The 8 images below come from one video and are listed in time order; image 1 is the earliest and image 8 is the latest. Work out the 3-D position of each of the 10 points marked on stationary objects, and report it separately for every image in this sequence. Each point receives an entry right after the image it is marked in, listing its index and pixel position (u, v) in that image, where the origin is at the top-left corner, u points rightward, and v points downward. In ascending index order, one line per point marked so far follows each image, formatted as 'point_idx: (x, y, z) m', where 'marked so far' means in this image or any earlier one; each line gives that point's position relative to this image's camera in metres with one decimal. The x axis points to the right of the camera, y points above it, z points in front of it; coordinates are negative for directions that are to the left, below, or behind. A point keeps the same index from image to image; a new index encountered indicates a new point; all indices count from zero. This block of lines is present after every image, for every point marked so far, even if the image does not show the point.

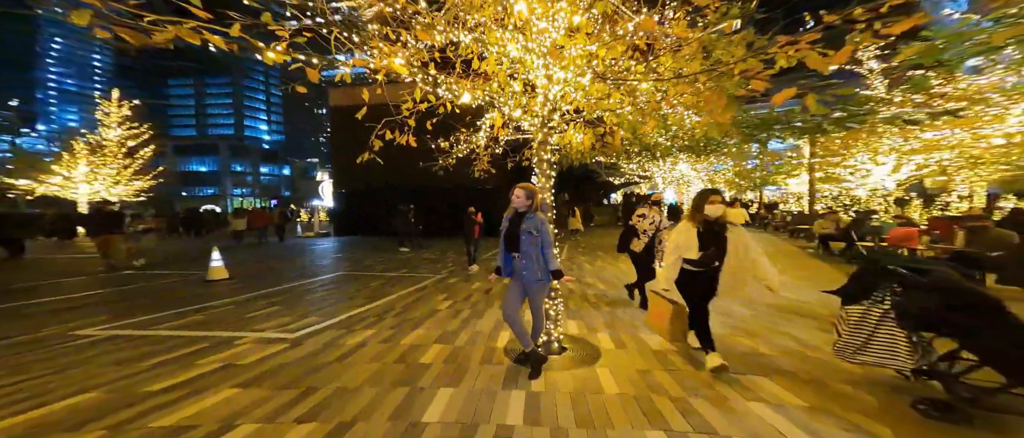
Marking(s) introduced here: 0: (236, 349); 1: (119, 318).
0: (-2.1, -1.0, +2.5) m
1: (-4.0, -1.0, +3.3) m
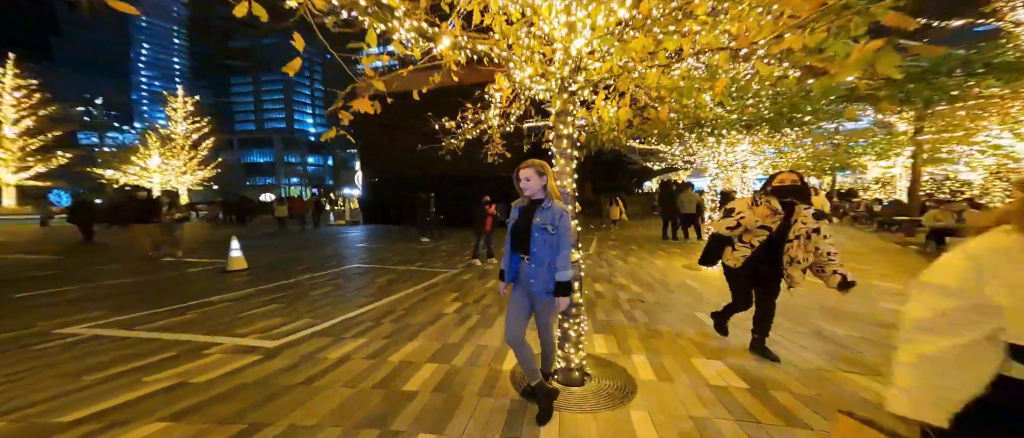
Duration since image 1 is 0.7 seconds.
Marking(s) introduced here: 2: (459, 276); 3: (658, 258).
0: (-2.1, -1.0, +2.2) m
1: (-3.9, -0.9, +3.1) m
2: (-0.8, -1.0, +4.9) m
3: (+3.5, -1.1, +7.9) m
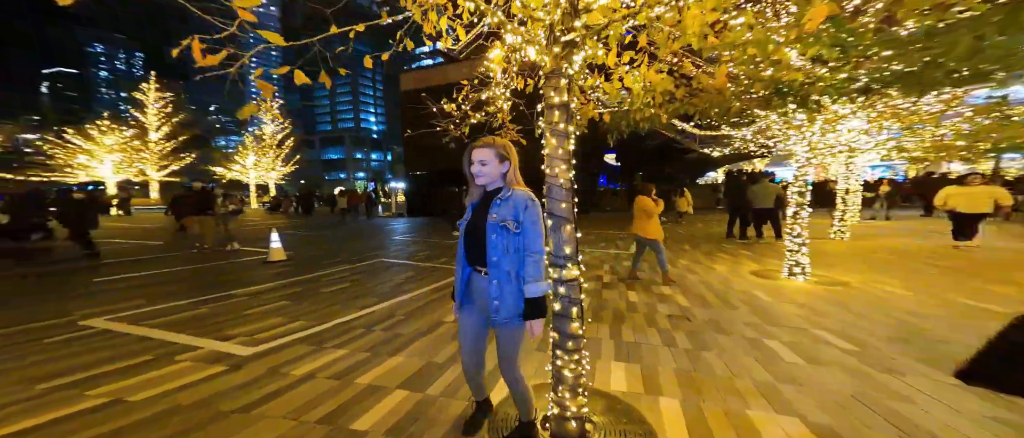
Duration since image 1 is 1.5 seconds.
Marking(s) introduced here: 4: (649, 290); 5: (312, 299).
0: (-2.2, -0.9, +2.1) m
1: (-3.8, -0.9, +3.3) m
2: (-0.5, -0.9, +4.6) m
3: (+4.3, -1.0, +6.8) m
4: (+2.0, -1.1, +4.7) m
5: (-2.3, -0.9, +3.7) m
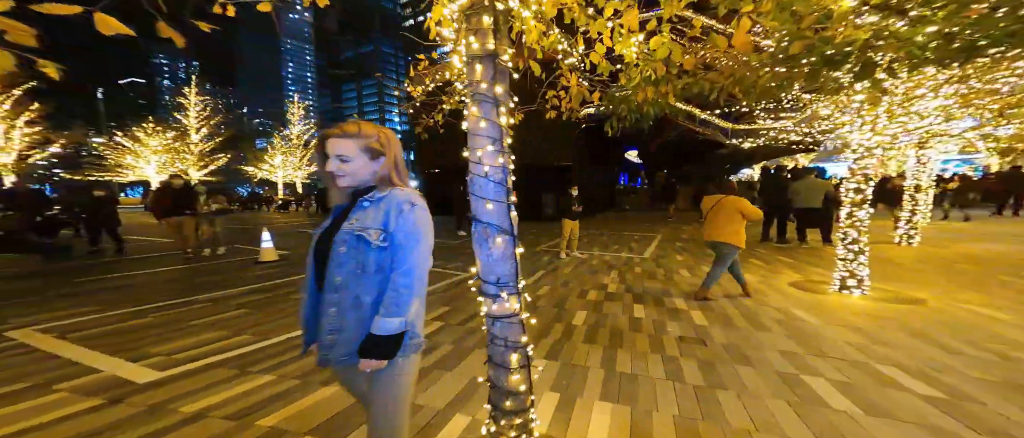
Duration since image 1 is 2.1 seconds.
0: (-2.5, -0.9, +1.7) m
1: (-4.0, -0.9, +3.1) m
2: (-0.6, -0.9, +4.1) m
3: (+4.3, -1.0, +6.0) m
4: (+1.9, -1.1, +4.0) m
5: (-2.5, -0.9, +3.4) m
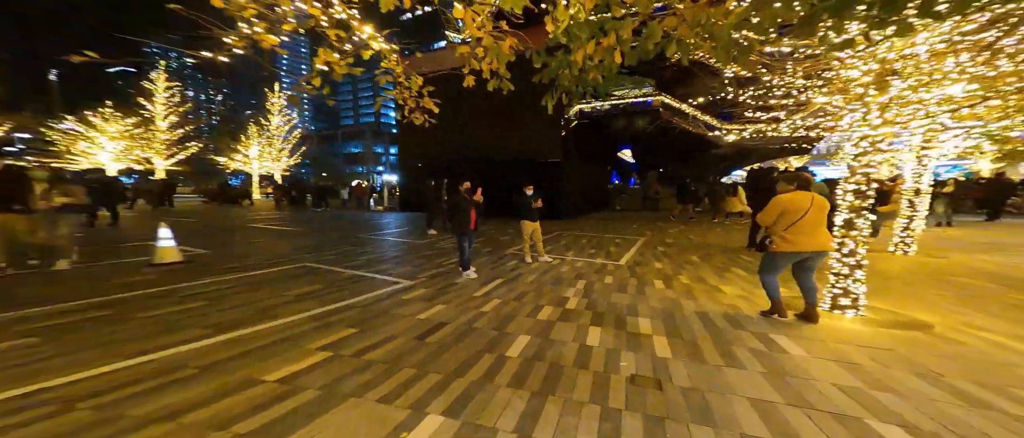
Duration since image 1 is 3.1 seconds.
0: (-3.1, -0.9, +1.0) m
1: (-4.7, -0.8, +2.3) m
2: (-1.3, -1.0, +3.4) m
3: (+3.6, -1.1, +5.4) m
4: (+1.2, -1.1, +3.4) m
5: (-3.2, -0.9, +2.6) m
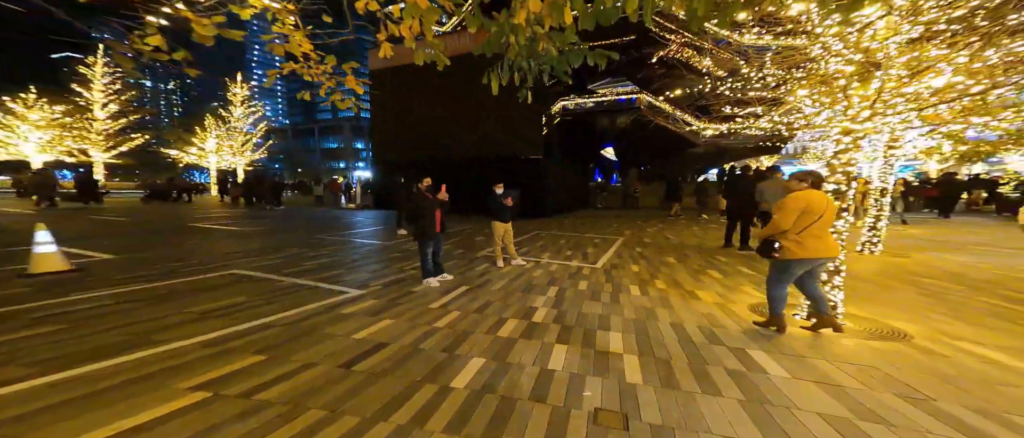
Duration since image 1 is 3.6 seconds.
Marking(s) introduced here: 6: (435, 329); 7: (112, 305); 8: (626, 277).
0: (-3.4, -1.0, +0.5) m
1: (-5.0, -0.9, +1.7) m
2: (-1.7, -1.0, +3.0) m
3: (+3.0, -1.1, +5.2) m
4: (+0.8, -1.2, +3.0) m
5: (-3.6, -1.0, +2.1) m
6: (-0.8, -1.1, +3.2) m
7: (-4.0, -0.9, +3.1) m
8: (+2.0, -1.0, +5.6) m
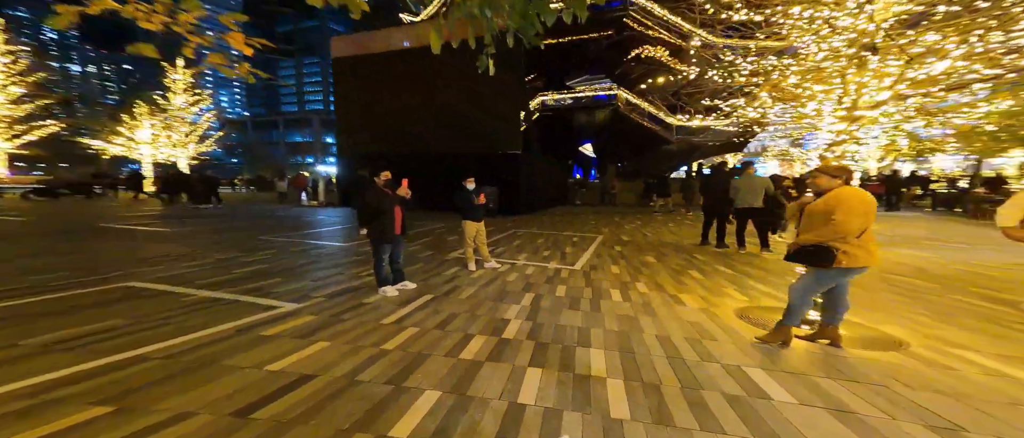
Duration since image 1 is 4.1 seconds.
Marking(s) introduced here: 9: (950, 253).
0: (-3.5, -1.1, -0.2) m
1: (-5.2, -0.9, +0.9) m
2: (-2.0, -1.0, +2.4) m
3: (+2.6, -1.1, +4.9) m
4: (+0.5, -1.2, +2.6) m
5: (-3.8, -1.0, +1.4) m
6: (-1.1, -1.1, +2.6) m
7: (-4.2, -0.9, +2.4) m
8: (+1.6, -1.0, +5.2) m
9: (+10.5, -0.8, +7.6) m
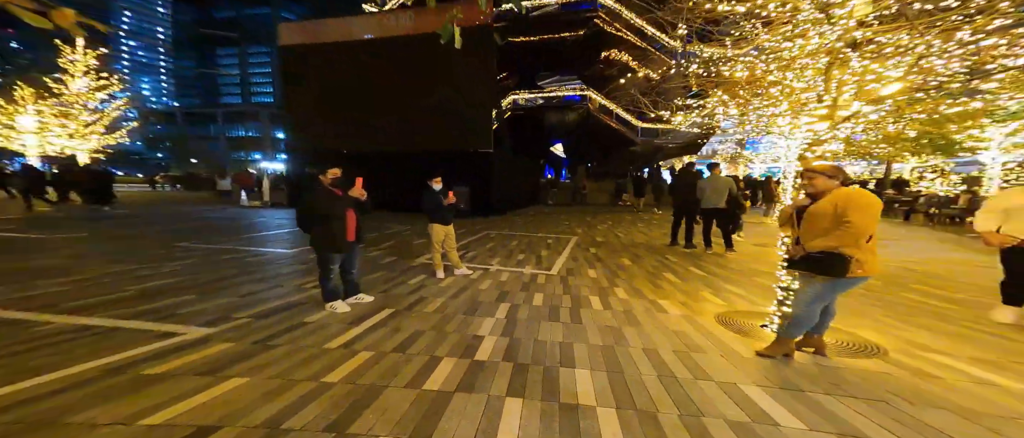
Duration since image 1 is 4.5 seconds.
0: (-3.4, -1.1, -0.9) m
1: (-5.2, -1.0, 0.0) m
2: (-2.2, -1.0, +1.8) m
3: (+2.2, -1.1, +4.7) m
4: (+0.3, -1.2, +2.3) m
5: (-3.8, -1.0, +0.6) m
6: (-1.2, -1.1, +2.1) m
7: (-4.4, -0.9, +1.6) m
8: (+1.1, -1.0, +5.0) m
9: (+9.8, -0.8, +8.1) m
